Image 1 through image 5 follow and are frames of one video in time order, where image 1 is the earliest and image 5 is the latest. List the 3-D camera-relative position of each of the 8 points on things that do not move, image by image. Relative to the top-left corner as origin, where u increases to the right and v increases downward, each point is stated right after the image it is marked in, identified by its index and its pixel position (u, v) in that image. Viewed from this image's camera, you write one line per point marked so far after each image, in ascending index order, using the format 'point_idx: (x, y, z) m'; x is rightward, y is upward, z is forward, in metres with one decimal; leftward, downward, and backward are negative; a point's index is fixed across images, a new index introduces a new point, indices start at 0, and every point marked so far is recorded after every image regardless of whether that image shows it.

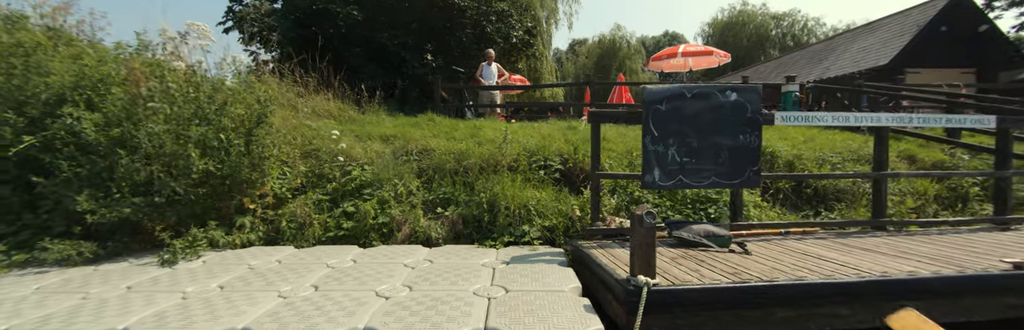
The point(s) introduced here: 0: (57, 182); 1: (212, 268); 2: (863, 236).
0: (-4.2, -0.2, +3.7) m
1: (-2.4, -0.8, +3.1) m
2: (+3.5, -0.7, +3.8) m
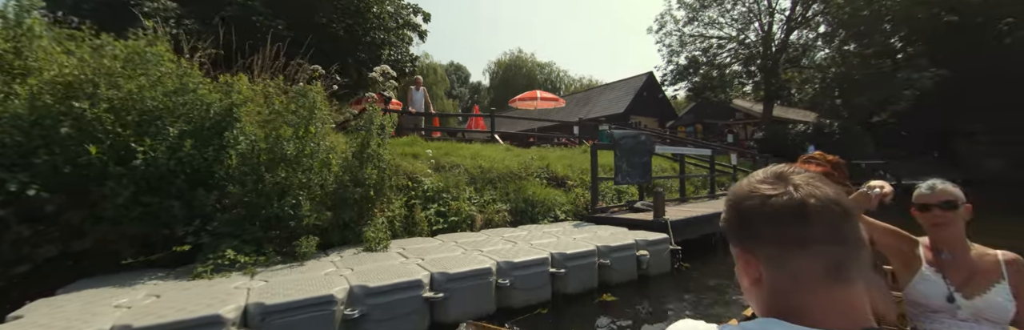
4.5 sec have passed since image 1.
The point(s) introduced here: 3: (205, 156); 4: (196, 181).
0: (-2.7, -0.3, +4.0) m
1: (-0.9, -0.9, +4.5) m
2: (+3.7, -0.8, +8.2) m
3: (-3.1, +0.1, +3.8) m
4: (-3.2, -0.2, +3.9) m
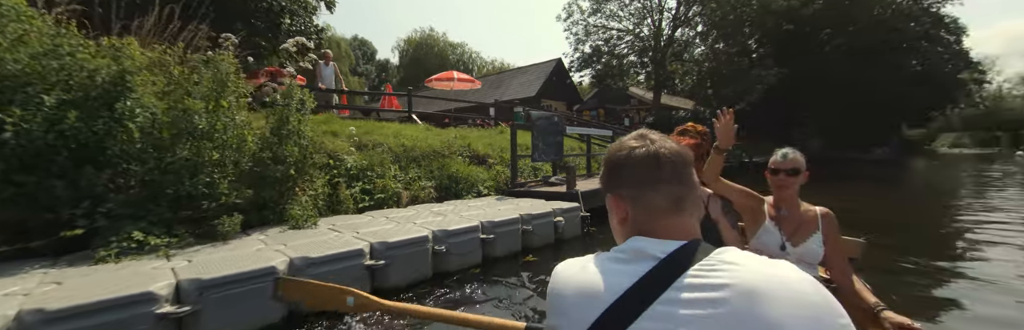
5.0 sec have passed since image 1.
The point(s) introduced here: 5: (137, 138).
0: (-3.4, 0.0, +3.6) m
1: (-1.7, -0.7, +4.5) m
2: (+1.9, -0.3, +9.2) m
3: (-3.7, +0.3, +3.4) m
4: (-3.9, +0.1, +3.4) m
5: (-3.5, +0.3, +3.6) m
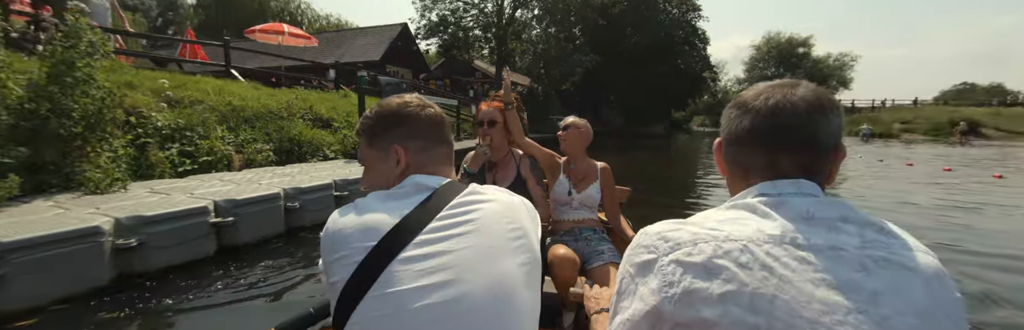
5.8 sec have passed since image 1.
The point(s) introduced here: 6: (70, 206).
0: (-4.6, +0.3, +2.7) m
1: (-3.5, -0.2, +4.2) m
2: (-1.9, +0.5, +9.9) m
3: (-4.8, +0.7, +2.3) m
4: (-5.0, +0.4, +2.3) m
5: (-4.7, +0.6, +2.6) m
6: (-3.7, -0.3, +3.2) m
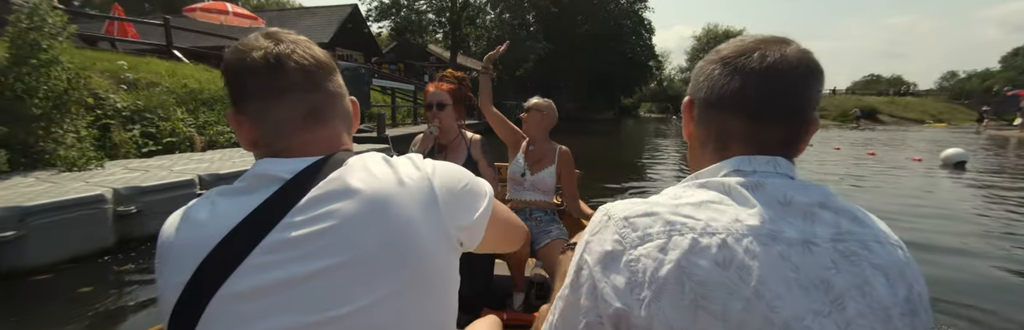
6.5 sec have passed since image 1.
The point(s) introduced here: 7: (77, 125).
0: (-5.0, +0.5, +2.8) m
1: (-4.0, 0.0, +4.4) m
2: (-3.1, +1.0, +10.2) m
3: (-5.1, +0.8, +2.4) m
4: (-5.3, +0.6, +2.4) m
5: (-5.1, +0.8, +2.7) m
6: (-4.0, -0.1, +3.4) m
7: (-5.0, +0.4, +4.4) m
